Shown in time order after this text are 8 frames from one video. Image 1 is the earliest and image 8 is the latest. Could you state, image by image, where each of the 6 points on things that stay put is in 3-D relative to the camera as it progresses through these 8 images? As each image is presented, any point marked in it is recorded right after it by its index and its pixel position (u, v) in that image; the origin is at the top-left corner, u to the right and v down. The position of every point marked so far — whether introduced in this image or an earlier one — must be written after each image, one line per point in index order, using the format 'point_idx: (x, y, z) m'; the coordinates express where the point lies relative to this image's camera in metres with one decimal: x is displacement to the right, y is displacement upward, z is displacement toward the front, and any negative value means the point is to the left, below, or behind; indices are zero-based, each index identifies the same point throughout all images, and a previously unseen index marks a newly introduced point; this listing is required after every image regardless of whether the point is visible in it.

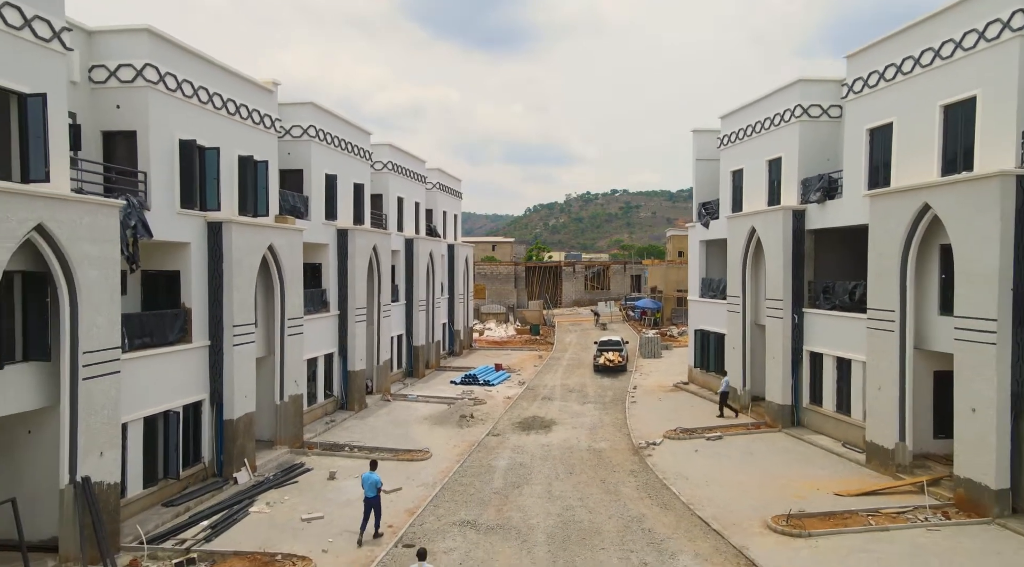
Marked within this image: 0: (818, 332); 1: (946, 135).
0: (+8.6, -1.3, +19.7) m
1: (+9.4, +3.2, +15.3) m
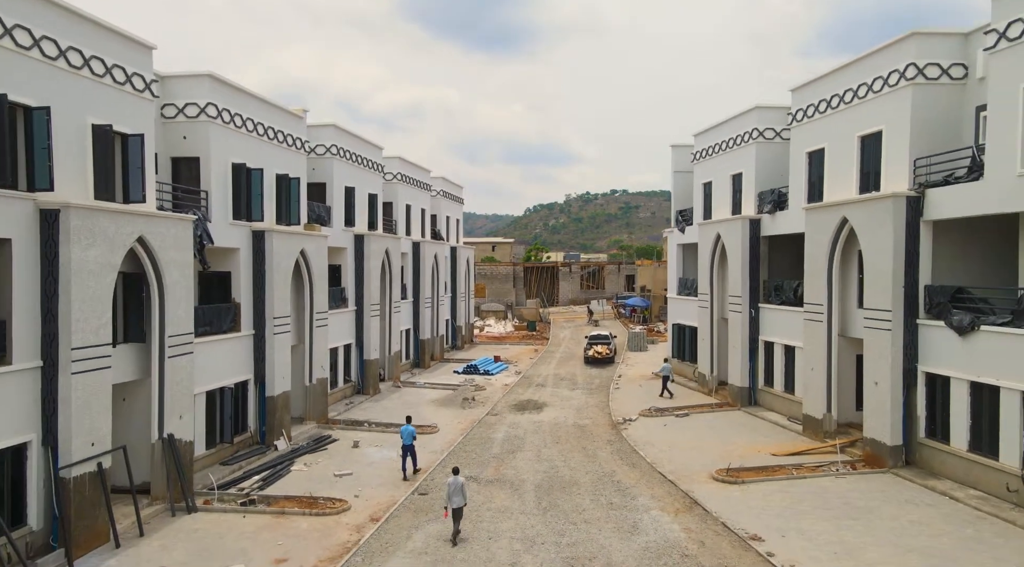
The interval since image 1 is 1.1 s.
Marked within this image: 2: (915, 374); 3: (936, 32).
0: (+8.4, -1.3, +23.1) m
1: (+9.2, +3.2, +18.7) m
2: (+9.3, -2.1, +16.4) m
3: (+9.9, +5.9, +16.5) m
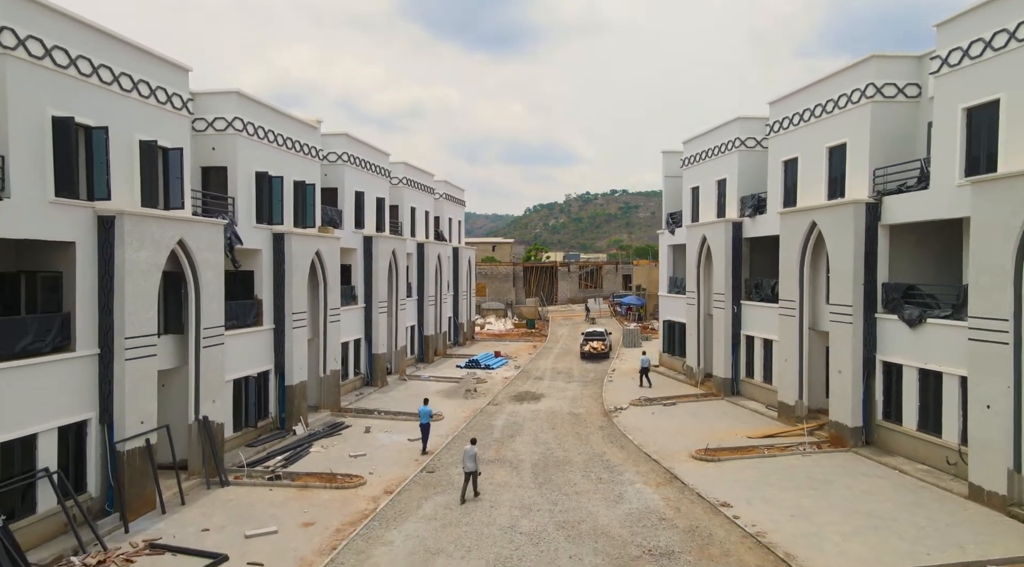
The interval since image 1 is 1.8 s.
0: (+8.4, -1.3, +24.9) m
1: (+9.2, +3.3, +20.6) m
2: (+9.3, -2.0, +18.2) m
3: (+9.9, +6.0, +18.4) m
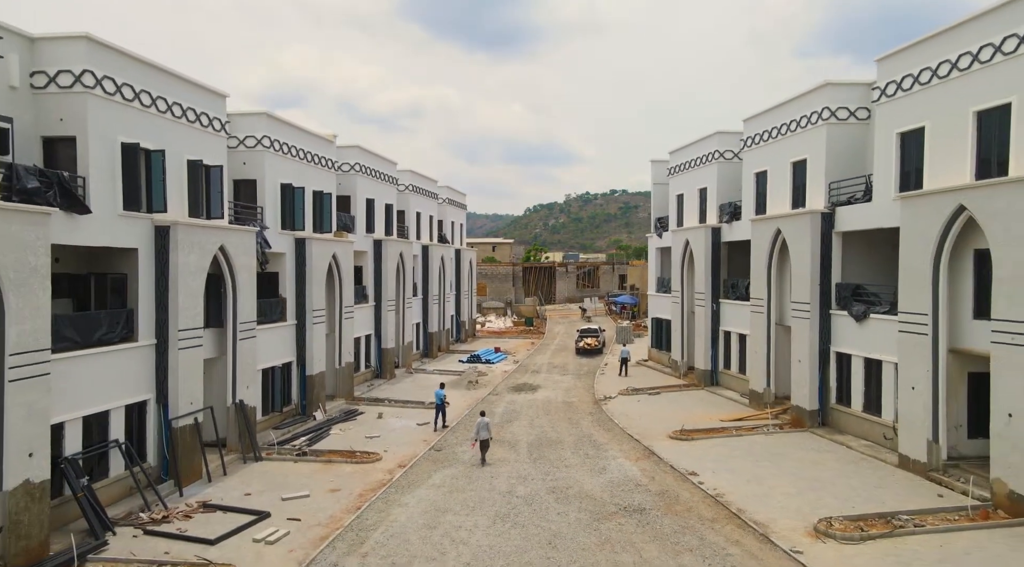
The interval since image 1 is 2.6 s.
0: (+8.4, -1.3, +27.5) m
1: (+9.2, +3.3, +23.1) m
2: (+9.3, -2.0, +20.7) m
3: (+9.8, +6.0, +20.9) m
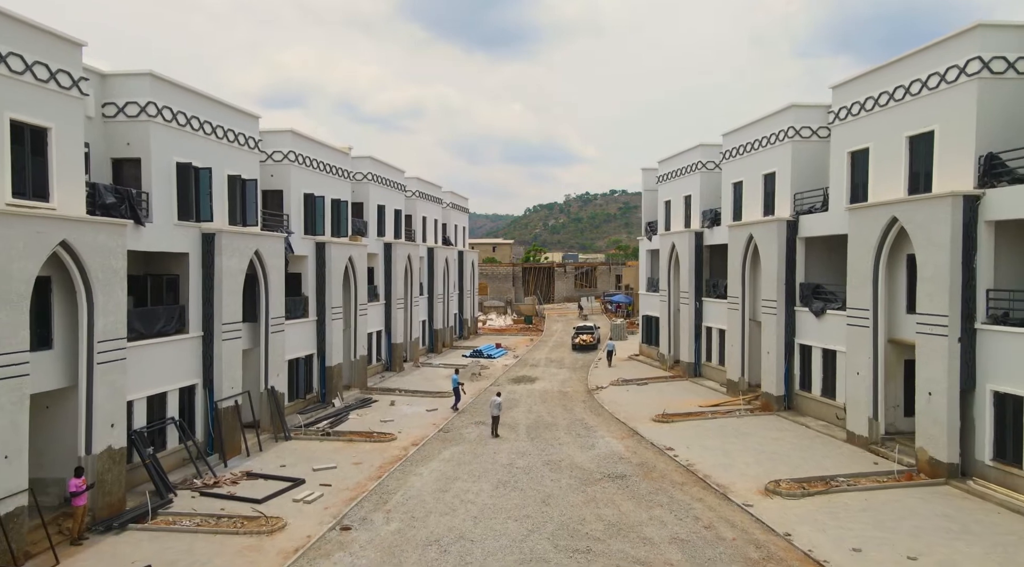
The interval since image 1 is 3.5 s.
0: (+8.4, -1.2, +30.1) m
1: (+9.2, +3.3, +25.7) m
2: (+9.3, -2.0, +23.4) m
3: (+9.8, +6.0, +23.5) m
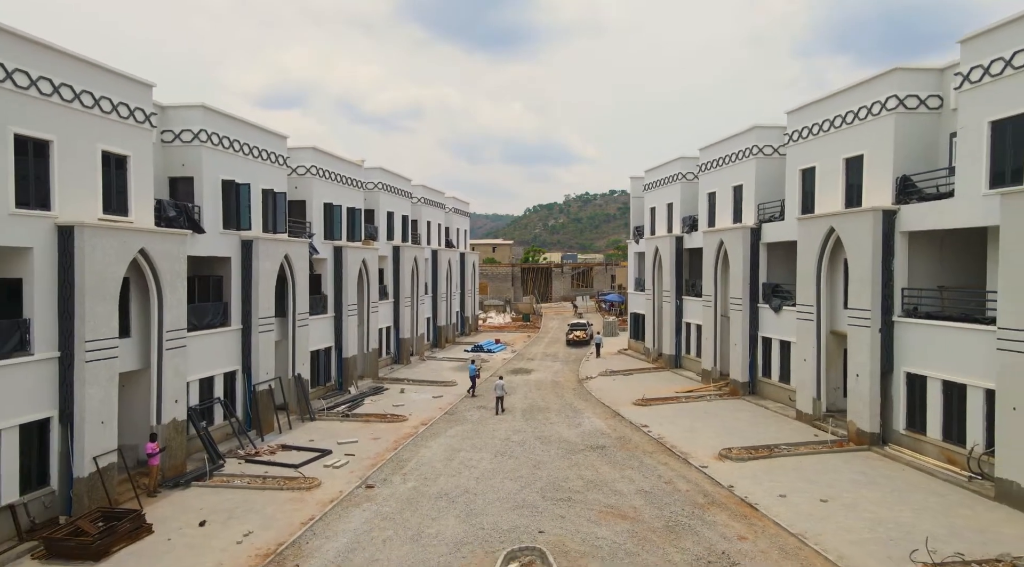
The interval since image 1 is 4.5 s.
0: (+8.3, -1.2, +33.3) m
1: (+9.1, +3.3, +28.9) m
2: (+9.2, -2.0, +26.6) m
3: (+9.7, +6.0, +26.7) m
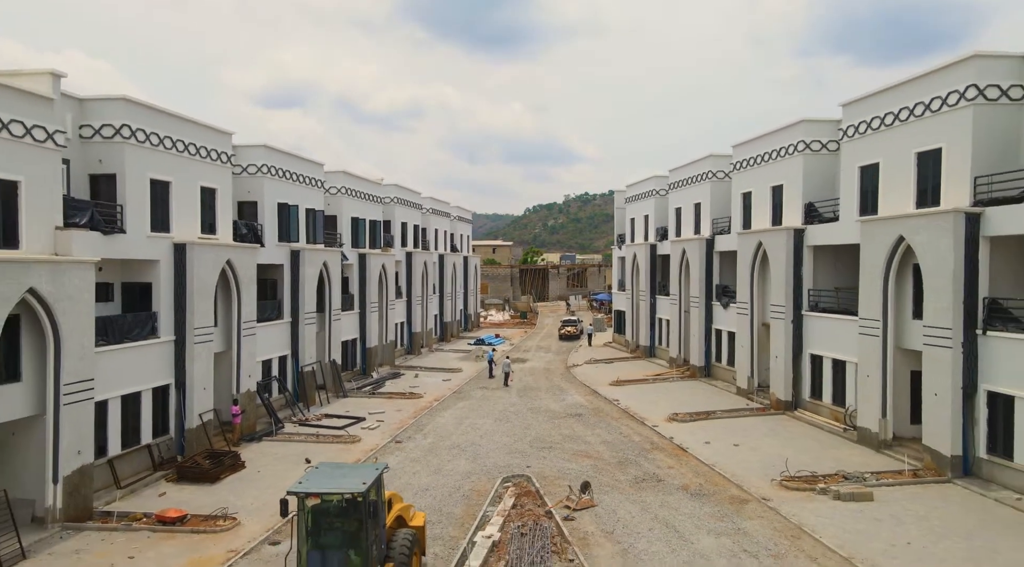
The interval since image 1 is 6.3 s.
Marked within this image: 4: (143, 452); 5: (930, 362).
0: (+8.1, -1.3, +39.0) m
1: (+8.9, +3.2, +34.6) m
2: (+9.0, -2.1, +32.3) m
3: (+9.6, +5.9, +32.4) m
4: (-10.4, -4.7, +19.9) m
5: (+10.3, -1.9, +17.5) m
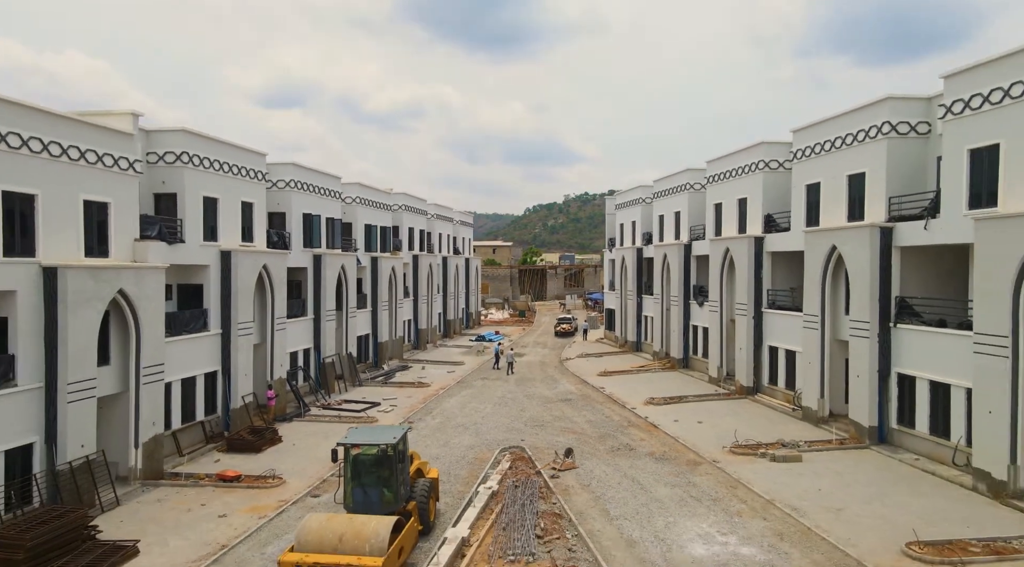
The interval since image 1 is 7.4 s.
0: (+8.0, -1.3, +42.6) m
1: (+8.8, +3.2, +38.2) m
2: (+8.9, -2.1, +35.9) m
3: (+9.5, +5.9, +36.0) m
4: (-10.5, -4.8, +23.6) m
5: (+10.2, -2.0, +21.1) m
